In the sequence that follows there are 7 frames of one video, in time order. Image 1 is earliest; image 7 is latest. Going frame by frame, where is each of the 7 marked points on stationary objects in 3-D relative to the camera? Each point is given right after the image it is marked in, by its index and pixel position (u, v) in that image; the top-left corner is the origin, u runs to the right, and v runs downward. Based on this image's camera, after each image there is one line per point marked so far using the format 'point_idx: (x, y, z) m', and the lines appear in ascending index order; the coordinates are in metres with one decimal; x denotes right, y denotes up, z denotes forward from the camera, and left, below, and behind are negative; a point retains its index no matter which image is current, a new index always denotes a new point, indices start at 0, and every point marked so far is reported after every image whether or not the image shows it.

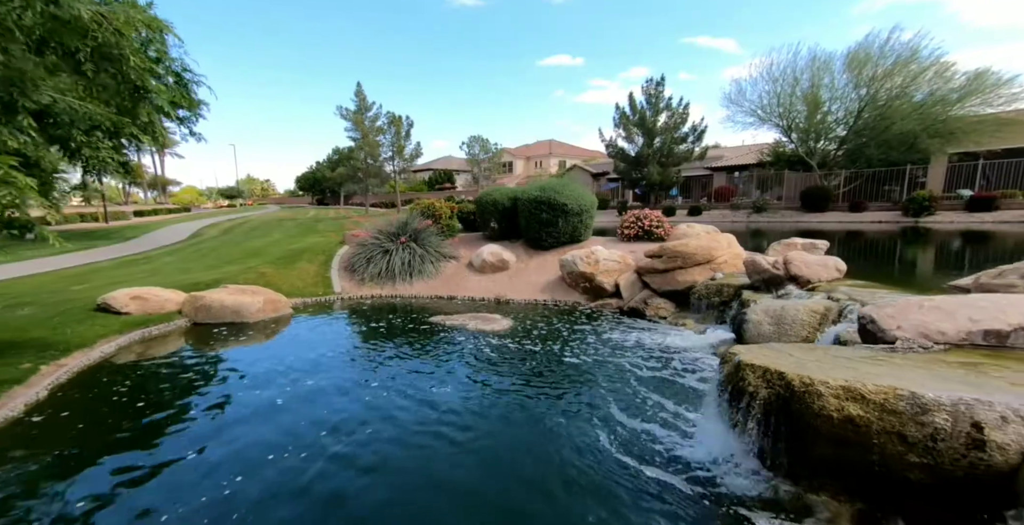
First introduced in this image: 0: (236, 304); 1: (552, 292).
0: (-6.7, -1.0, +10.3) m
1: (+1.2, -0.9, +12.4) m
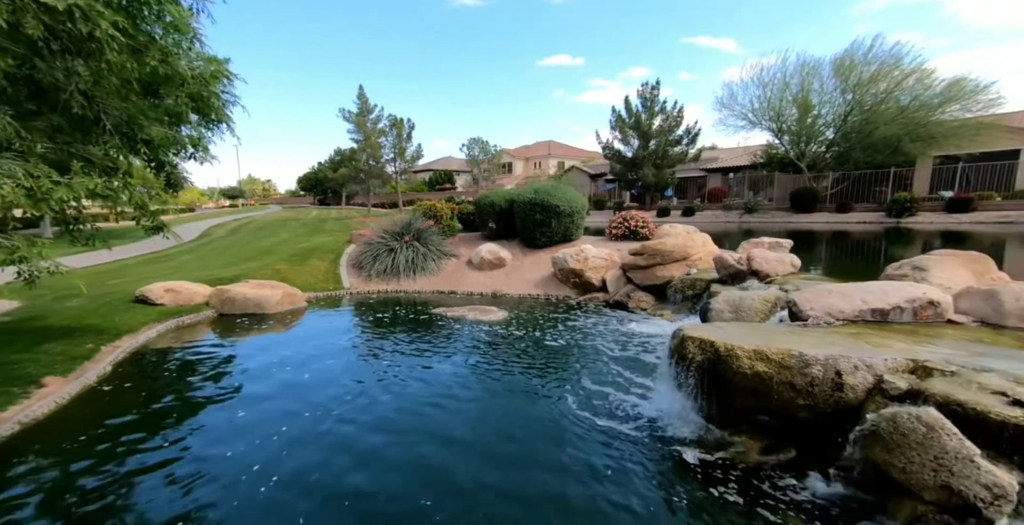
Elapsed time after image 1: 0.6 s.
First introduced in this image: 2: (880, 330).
0: (-6.8, -0.9, +11.5) m
1: (+1.0, -0.8, +13.6) m
2: (+4.4, -0.8, +5.1) m
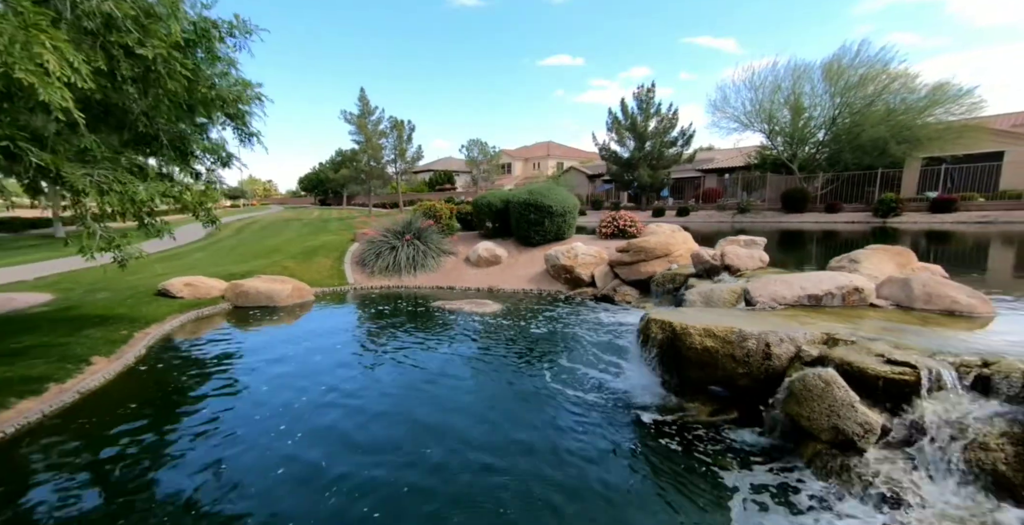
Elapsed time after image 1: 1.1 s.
0: (-7.0, -0.8, +12.4) m
1: (+0.9, -0.7, +14.5) m
2: (+4.3, -0.7, +6.0) m
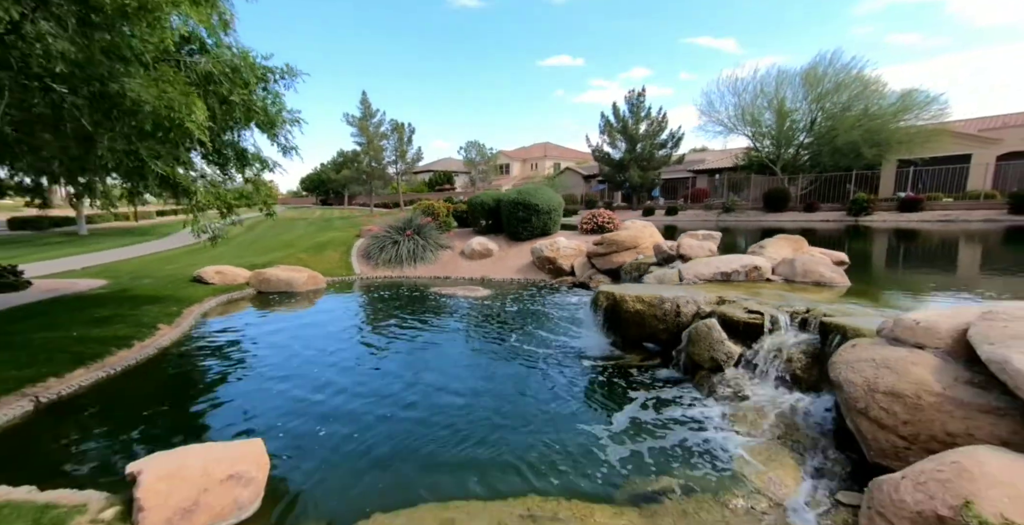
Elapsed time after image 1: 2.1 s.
0: (-7.4, -0.5, +14.3) m
1: (+0.5, -0.4, +16.4) m
2: (+3.9, -0.4, +7.9) m
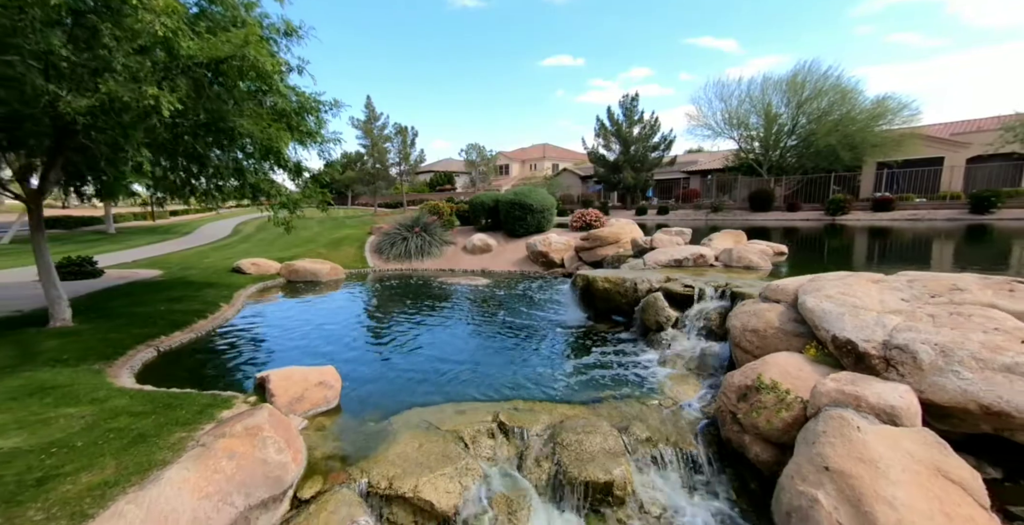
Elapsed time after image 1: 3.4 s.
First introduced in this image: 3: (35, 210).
0: (-7.5, -0.3, +16.3) m
1: (+0.3, -0.1, +18.4) m
2: (+3.7, -0.2, +9.9) m
3: (-8.4, +1.0, +7.5) m
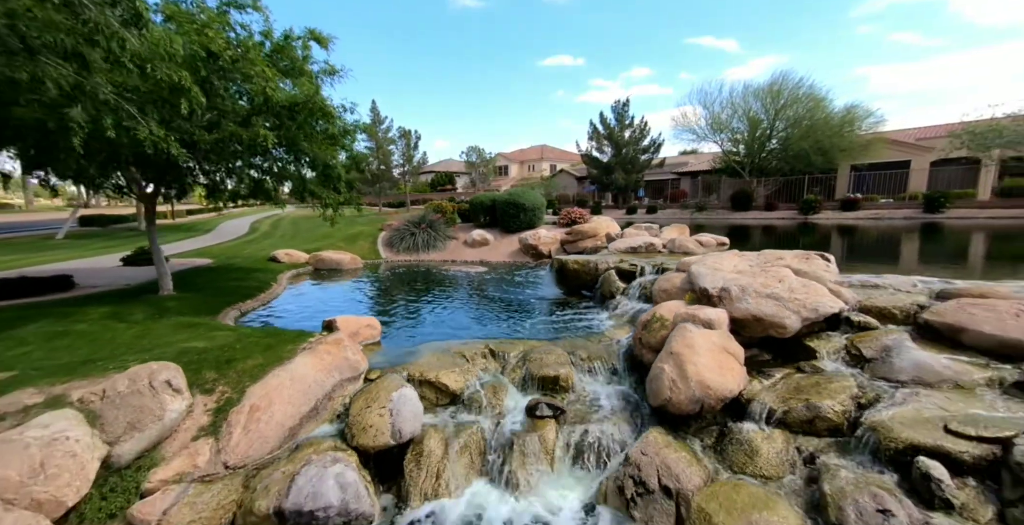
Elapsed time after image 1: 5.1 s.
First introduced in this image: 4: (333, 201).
0: (-7.8, +0.1, +19.0) m
1: (+0.1, +0.2, +21.1) m
2: (+3.5, +0.2, +12.6) m
3: (-8.7, +1.3, +10.2) m
4: (-4.7, +1.6, +11.3) m
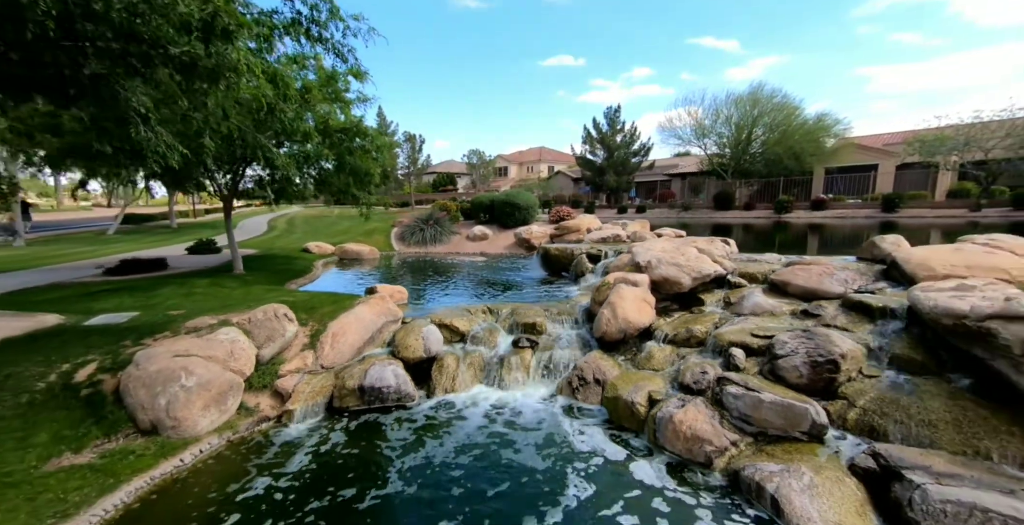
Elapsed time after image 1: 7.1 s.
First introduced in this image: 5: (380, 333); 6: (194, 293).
0: (-8.0, +0.6, +22.0) m
1: (-0.1, +0.7, +24.1) m
2: (+3.3, +0.6, +15.6) m
3: (-8.9, +1.8, +13.2) m
4: (-4.9, +2.0, +14.3) m
5: (-2.8, -1.5, +9.1) m
6: (-7.2, -0.7, +9.7) m
